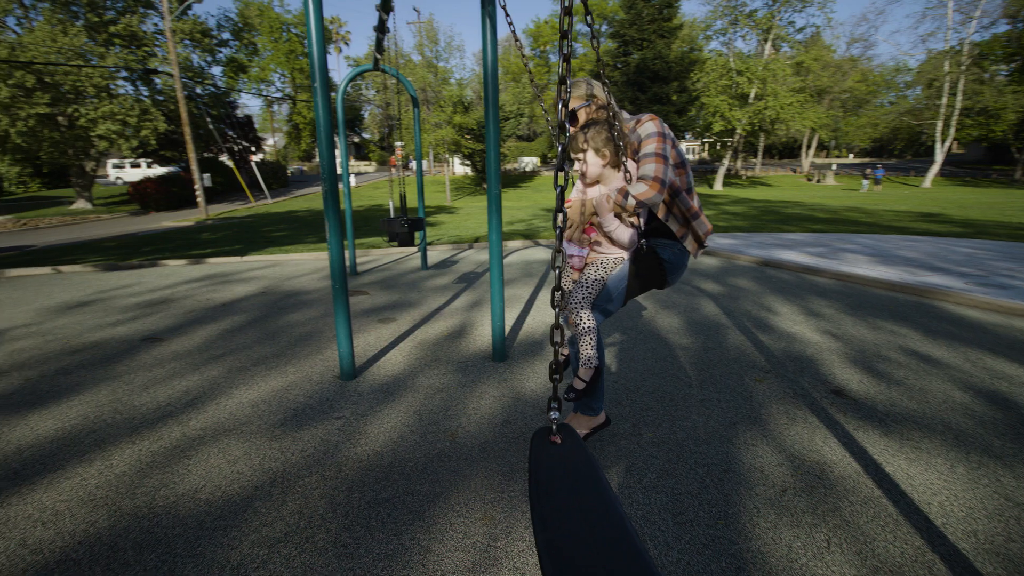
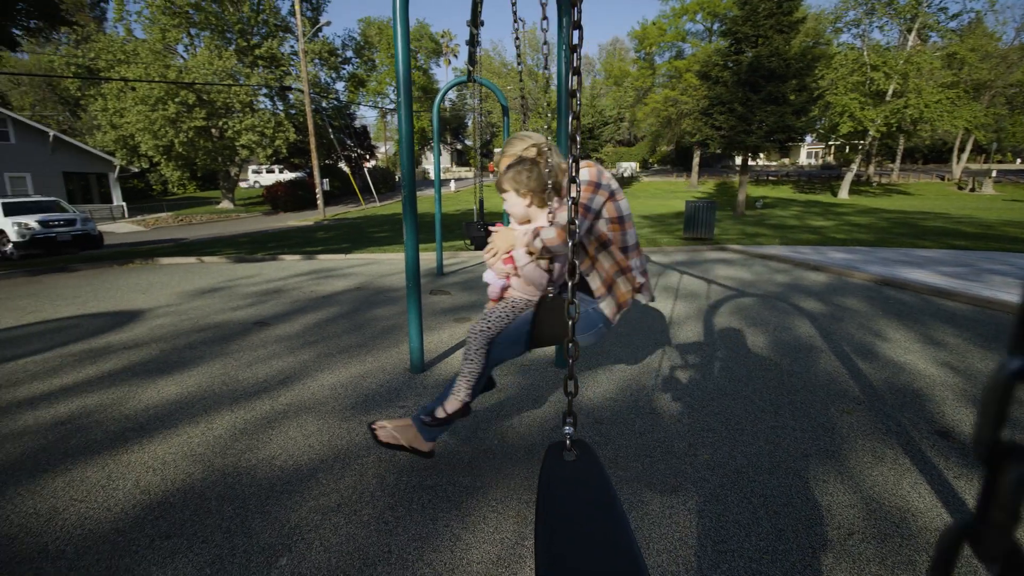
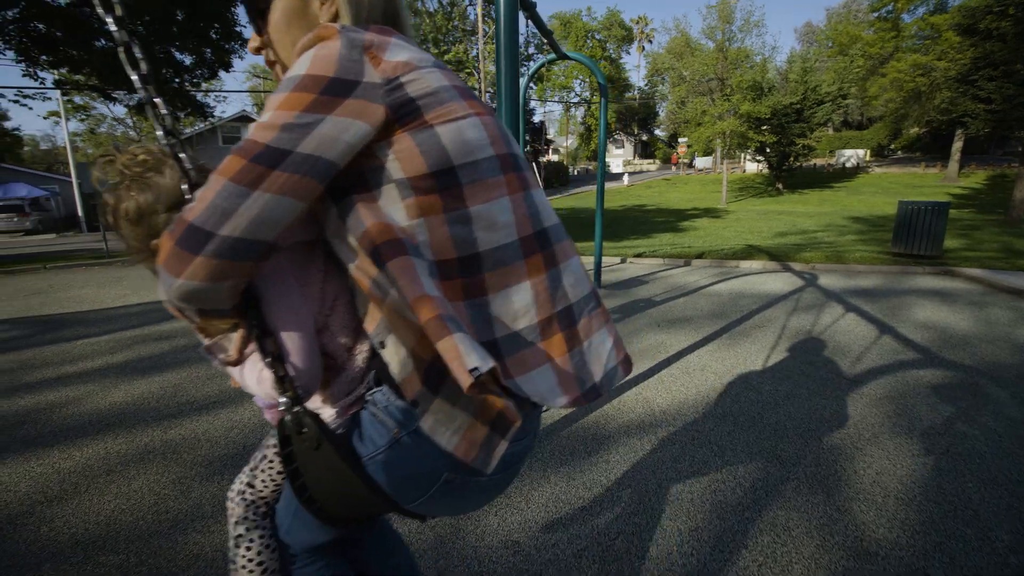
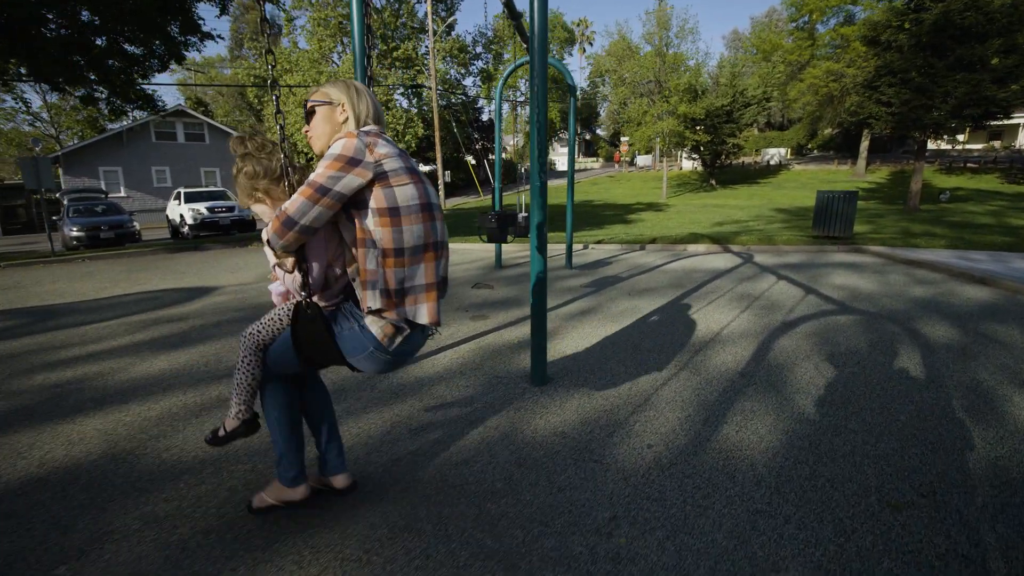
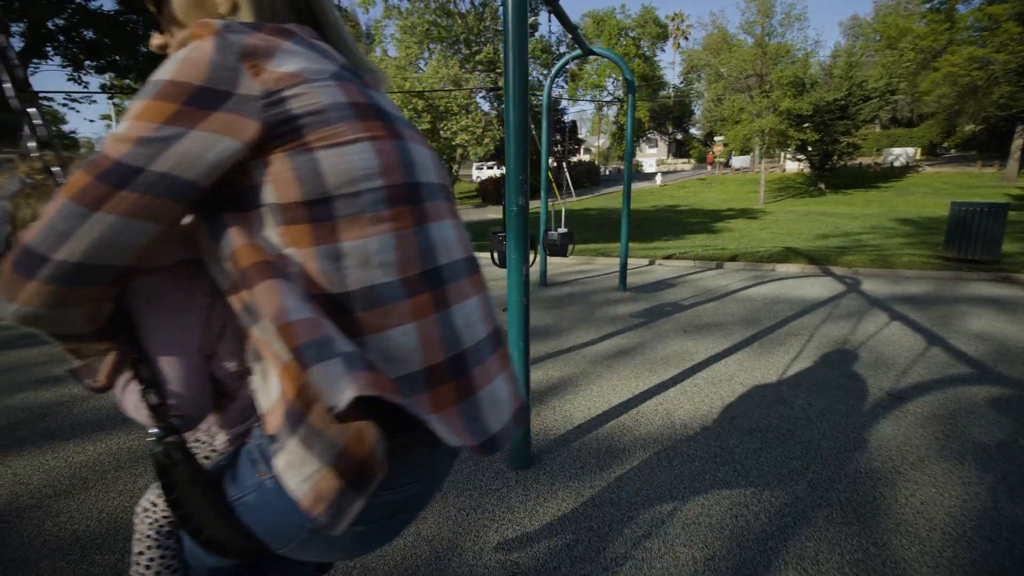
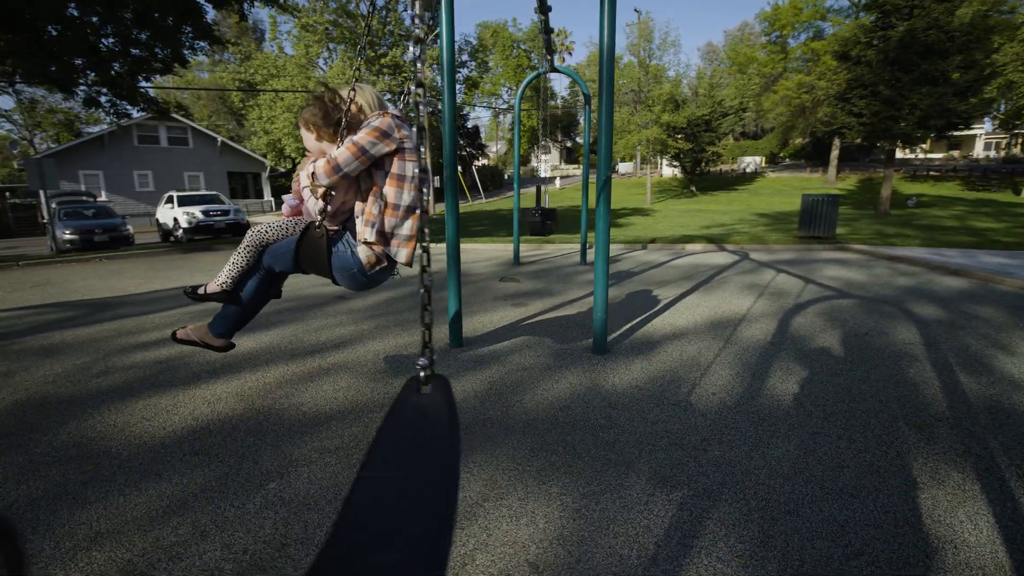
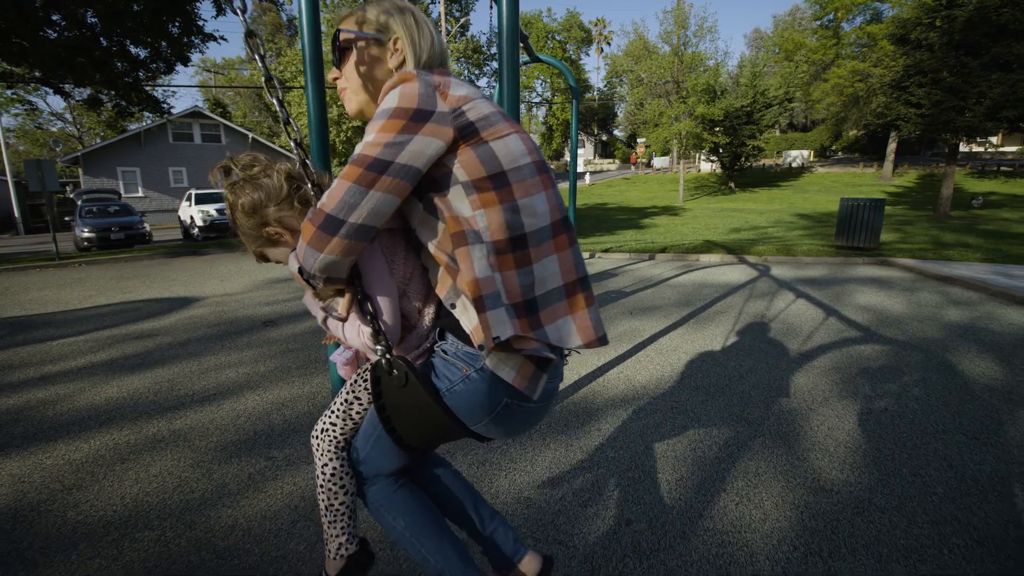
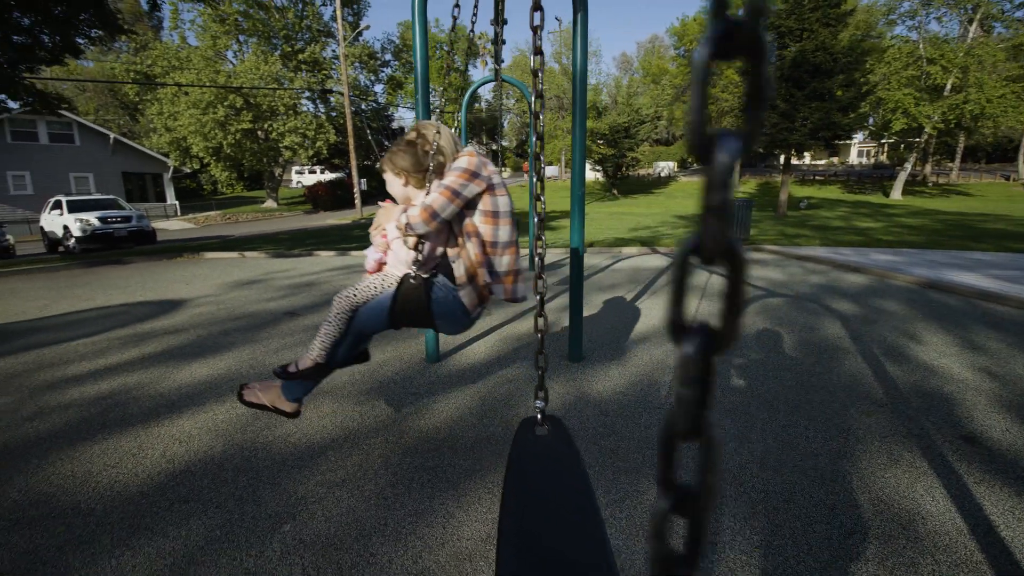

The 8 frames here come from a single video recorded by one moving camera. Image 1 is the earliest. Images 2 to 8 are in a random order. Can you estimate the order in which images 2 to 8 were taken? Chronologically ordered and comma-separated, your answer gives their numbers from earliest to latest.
2, 8, 6, 4, 7, 3, 5
